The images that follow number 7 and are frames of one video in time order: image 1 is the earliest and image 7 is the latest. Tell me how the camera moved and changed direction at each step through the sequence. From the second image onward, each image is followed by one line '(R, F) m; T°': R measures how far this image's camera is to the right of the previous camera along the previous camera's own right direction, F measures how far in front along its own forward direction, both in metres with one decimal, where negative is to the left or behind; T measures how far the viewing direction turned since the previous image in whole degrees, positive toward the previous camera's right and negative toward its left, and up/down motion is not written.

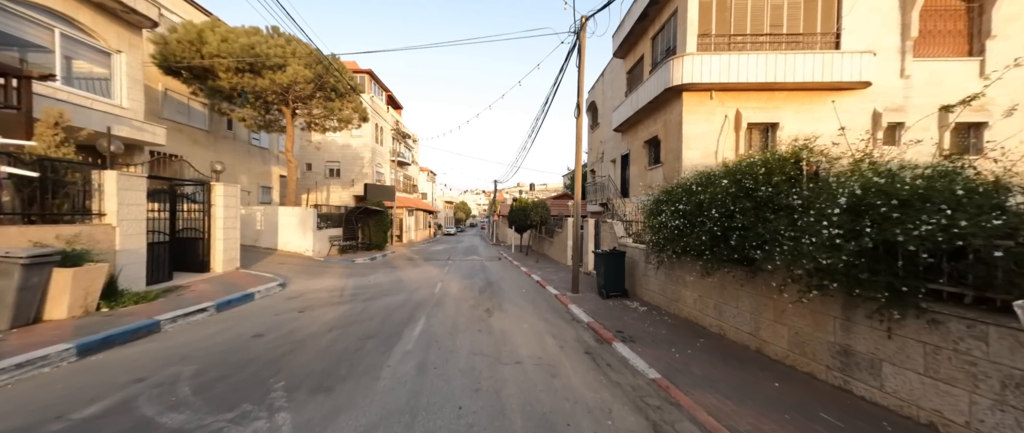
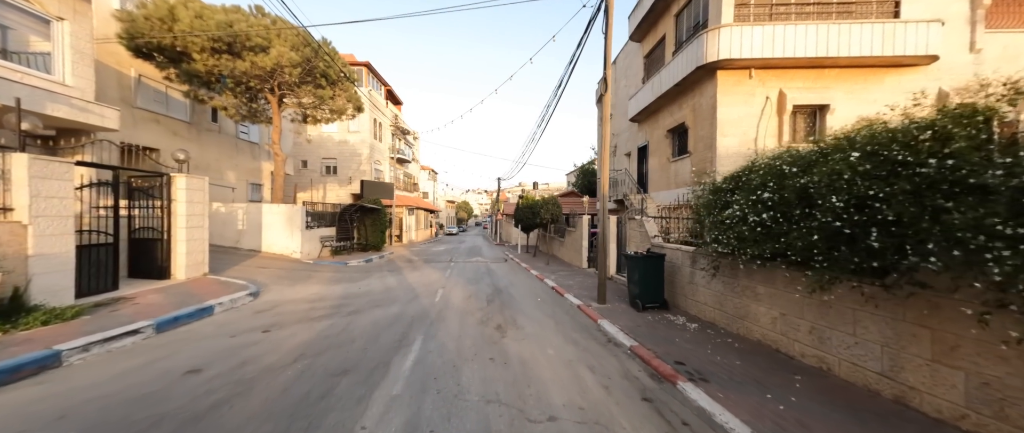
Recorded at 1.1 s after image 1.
(-0.3, +1.5) m; 0°
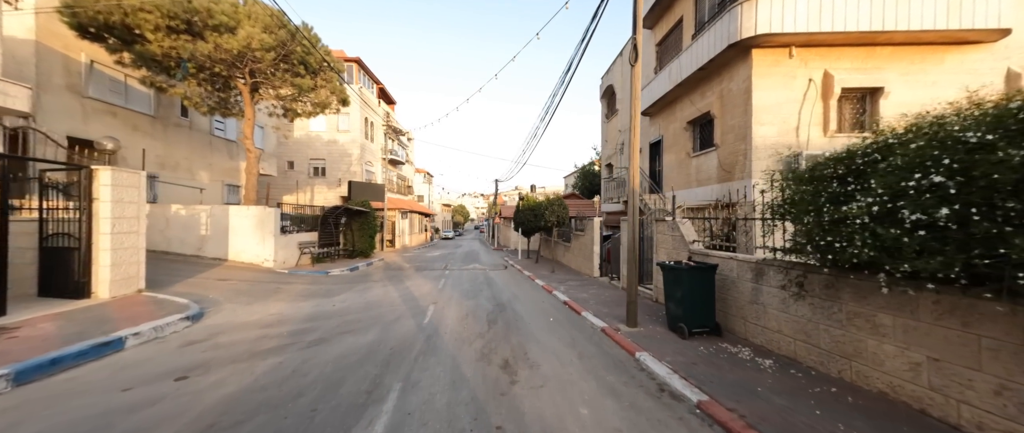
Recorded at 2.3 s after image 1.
(-0.2, +1.5) m; +1°
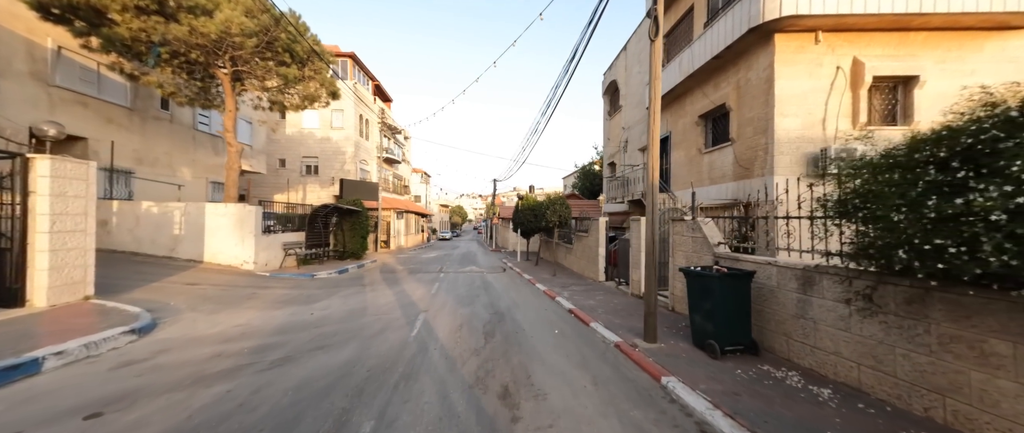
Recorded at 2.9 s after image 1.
(0.0, +0.8) m; 0°
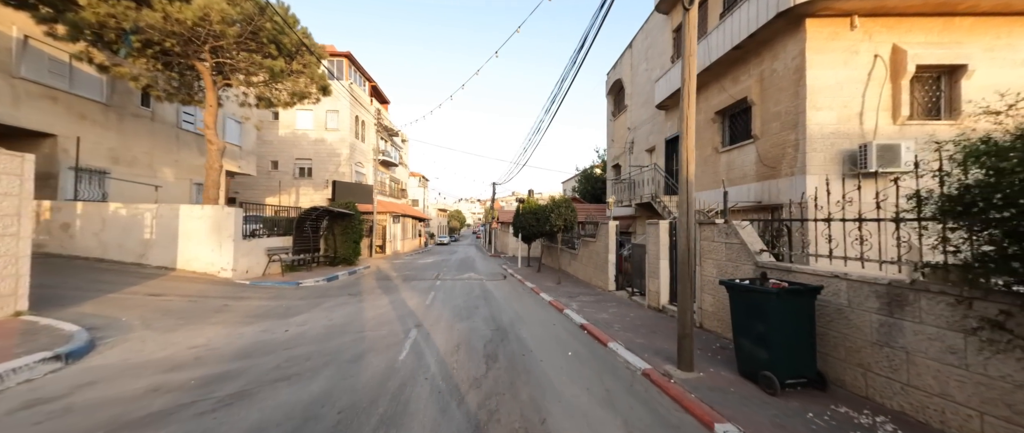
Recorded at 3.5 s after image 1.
(-0.1, +0.9) m; 0°
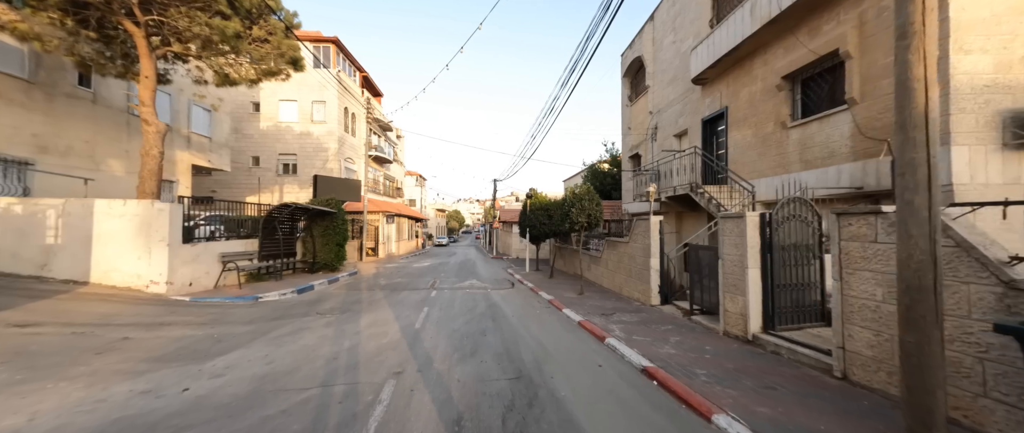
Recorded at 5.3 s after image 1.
(-0.4, +2.2) m; 0°
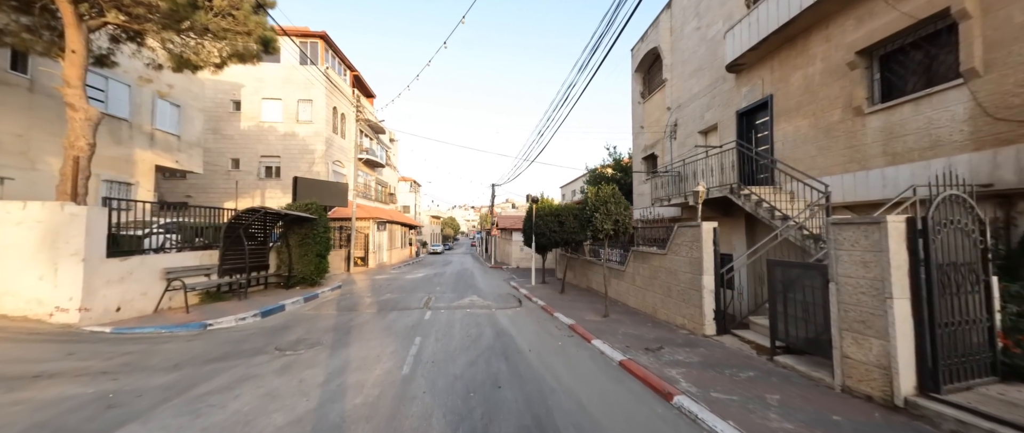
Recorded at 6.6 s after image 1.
(-0.4, +1.7) m; +1°
